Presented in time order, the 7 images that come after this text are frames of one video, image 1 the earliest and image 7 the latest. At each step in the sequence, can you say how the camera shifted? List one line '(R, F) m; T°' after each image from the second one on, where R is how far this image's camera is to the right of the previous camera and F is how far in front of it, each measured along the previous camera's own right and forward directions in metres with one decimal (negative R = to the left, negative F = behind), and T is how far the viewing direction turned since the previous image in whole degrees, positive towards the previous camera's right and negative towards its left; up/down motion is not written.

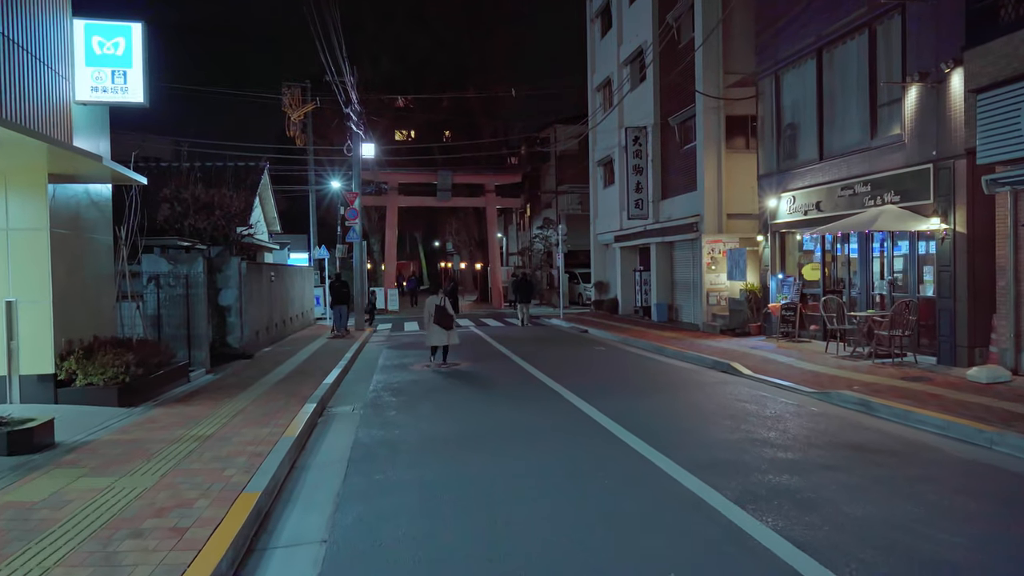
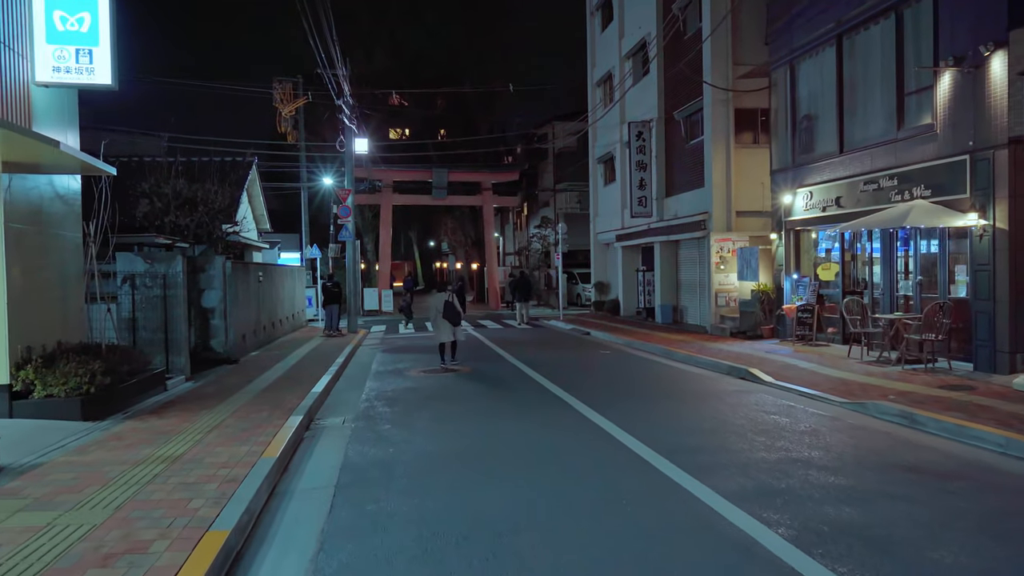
(-0.1, +0.8) m; 0°
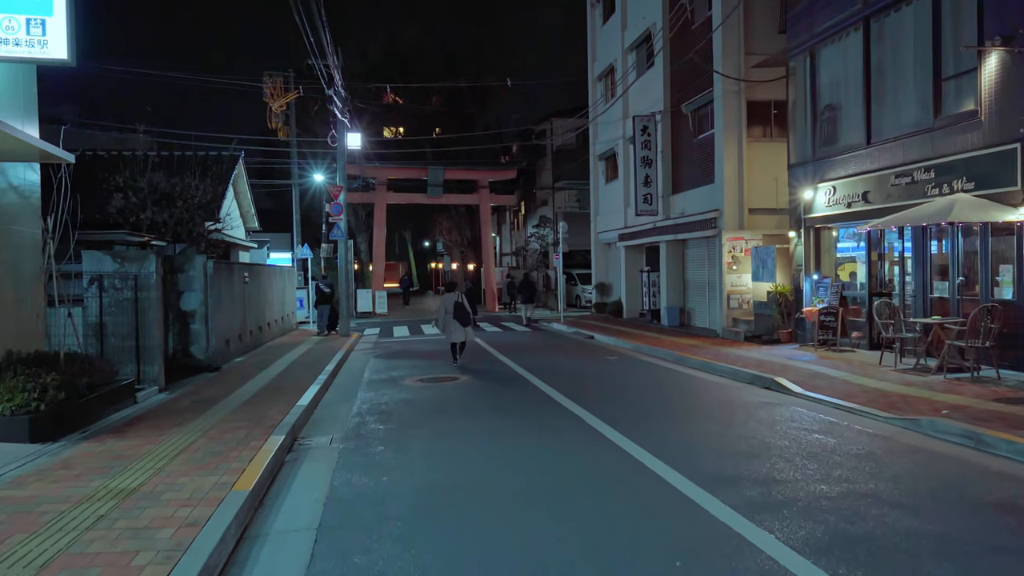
(-0.1, +1.0) m; 0°
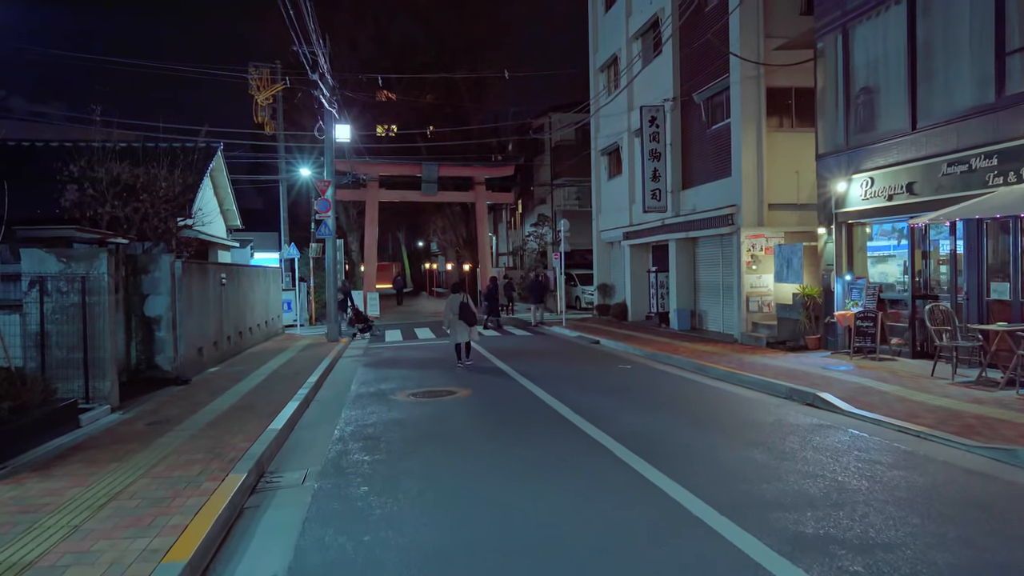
(-0.1, +1.3) m; 0°
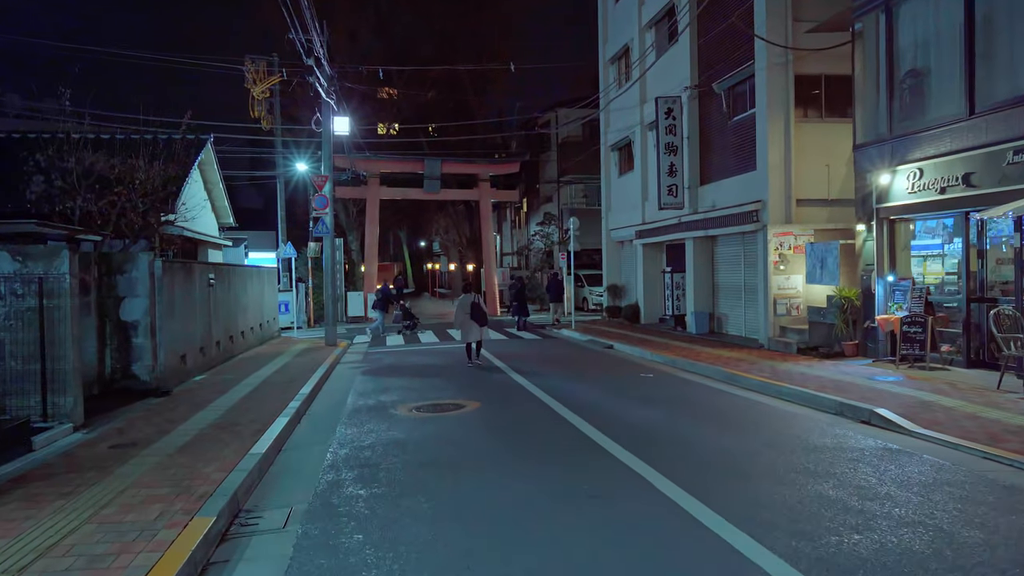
(-0.2, +1.1) m; 0°
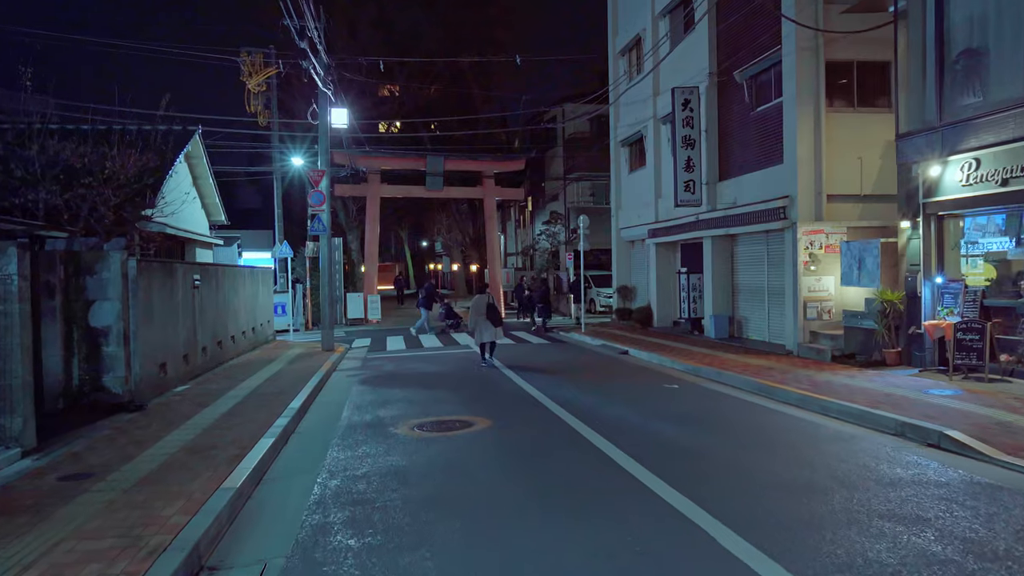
(-0.1, +1.1) m; 0°
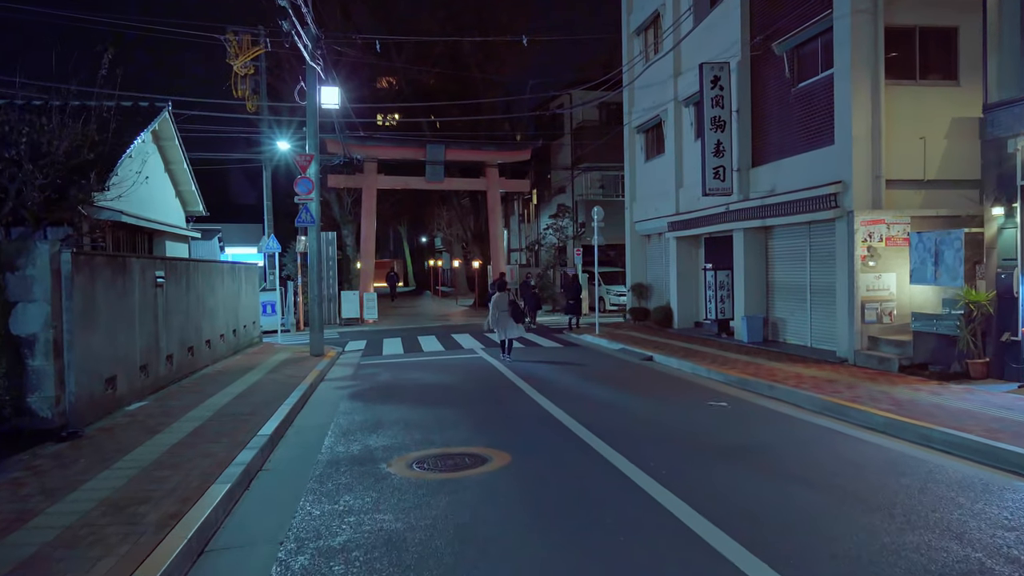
(-0.2, +1.8) m; 0°
